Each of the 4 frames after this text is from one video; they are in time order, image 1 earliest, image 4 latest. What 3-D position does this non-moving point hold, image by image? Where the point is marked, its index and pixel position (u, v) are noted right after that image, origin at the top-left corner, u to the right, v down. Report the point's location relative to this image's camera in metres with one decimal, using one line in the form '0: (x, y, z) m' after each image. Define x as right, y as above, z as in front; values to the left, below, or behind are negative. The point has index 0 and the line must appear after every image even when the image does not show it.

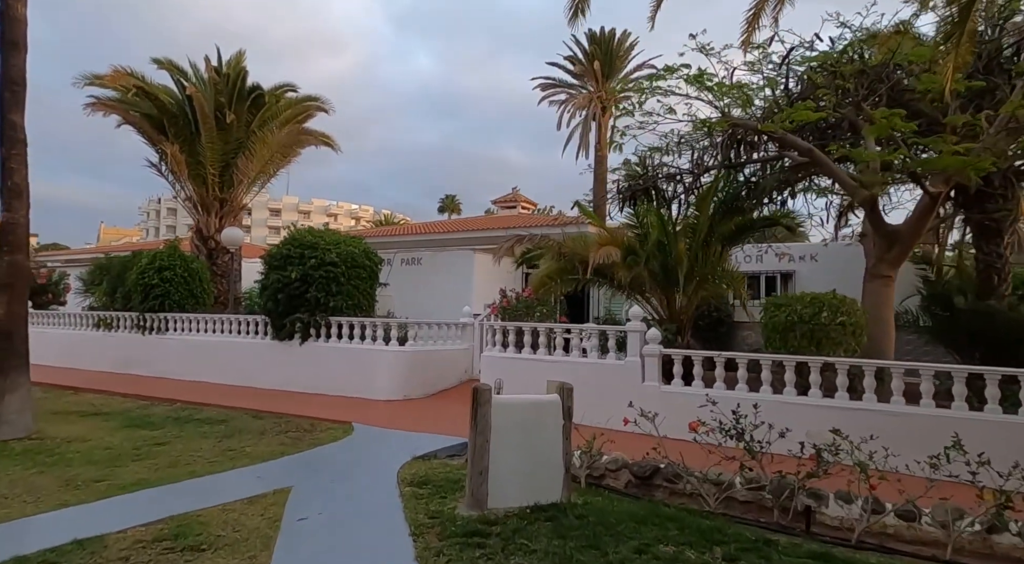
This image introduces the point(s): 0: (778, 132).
0: (+3.5, +2.0, +8.6) m
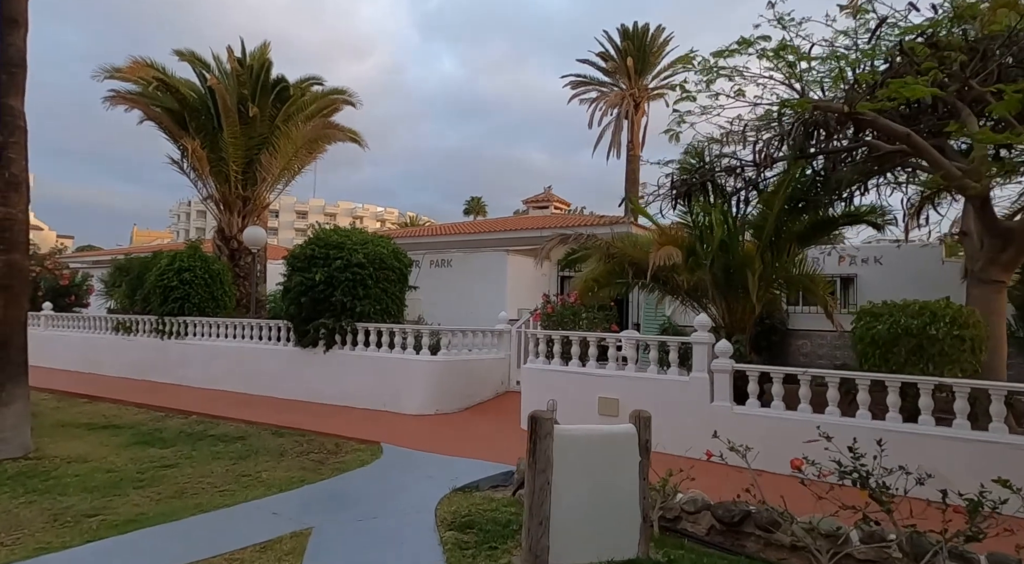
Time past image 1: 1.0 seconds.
0: (+4.0, +1.9, +7.5) m
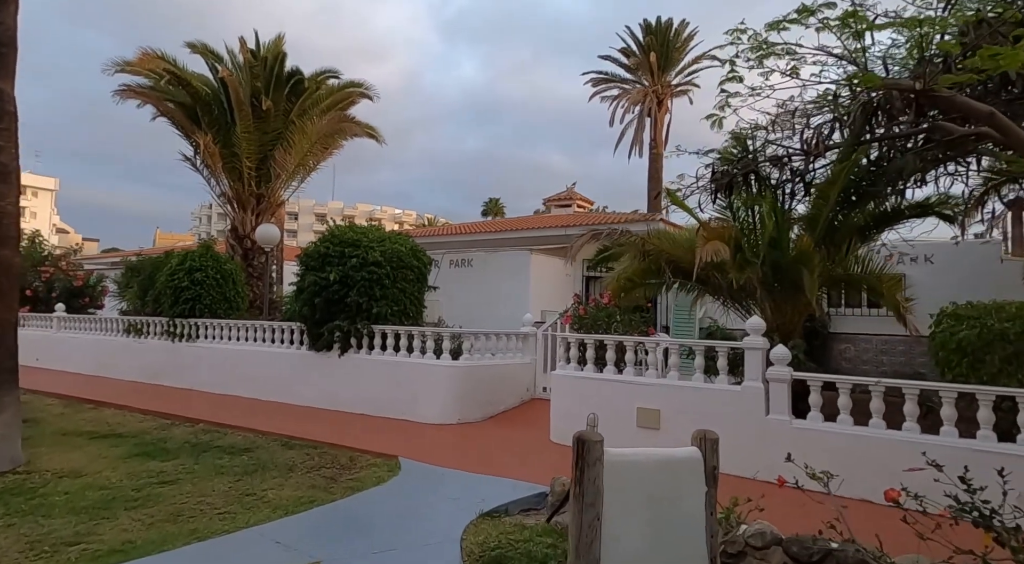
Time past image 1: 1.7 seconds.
0: (+4.3, +1.9, +6.6) m
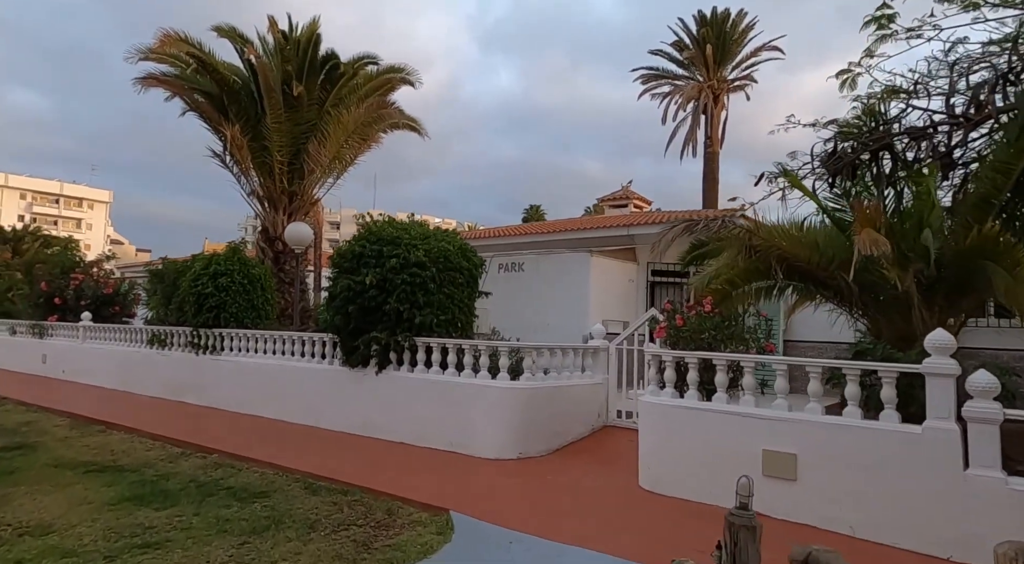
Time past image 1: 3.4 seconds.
0: (+5.0, +1.9, +4.6) m
